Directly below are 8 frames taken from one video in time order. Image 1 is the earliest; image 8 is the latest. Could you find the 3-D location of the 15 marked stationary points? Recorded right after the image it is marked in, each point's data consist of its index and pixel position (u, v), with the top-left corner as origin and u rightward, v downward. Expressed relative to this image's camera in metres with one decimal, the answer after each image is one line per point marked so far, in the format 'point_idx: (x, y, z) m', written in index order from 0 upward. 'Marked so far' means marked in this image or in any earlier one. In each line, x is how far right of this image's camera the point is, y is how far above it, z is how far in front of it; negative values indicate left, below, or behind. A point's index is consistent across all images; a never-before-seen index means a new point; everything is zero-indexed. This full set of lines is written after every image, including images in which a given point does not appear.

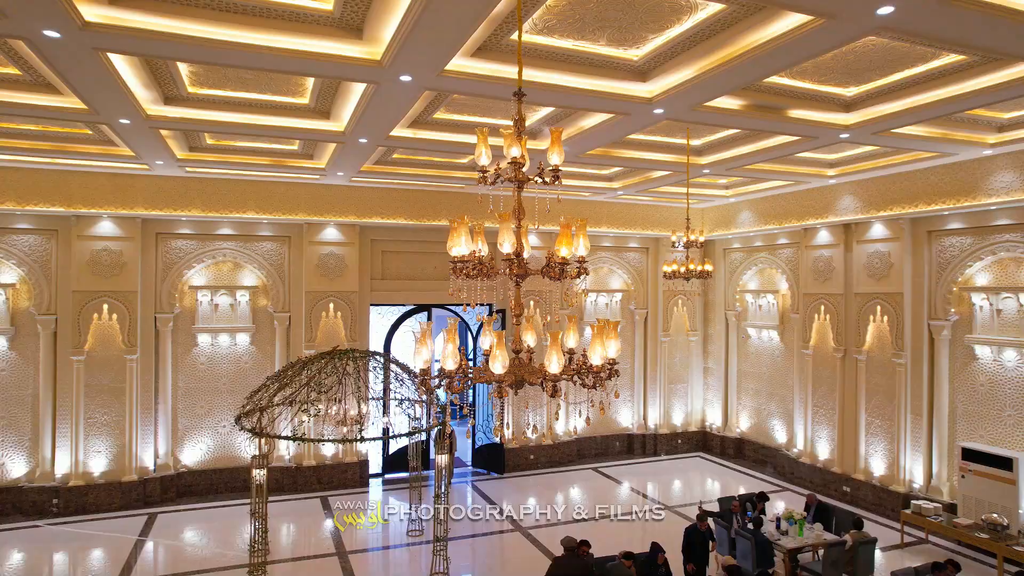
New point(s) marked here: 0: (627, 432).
0: (+2.1, -2.5, +12.0) m
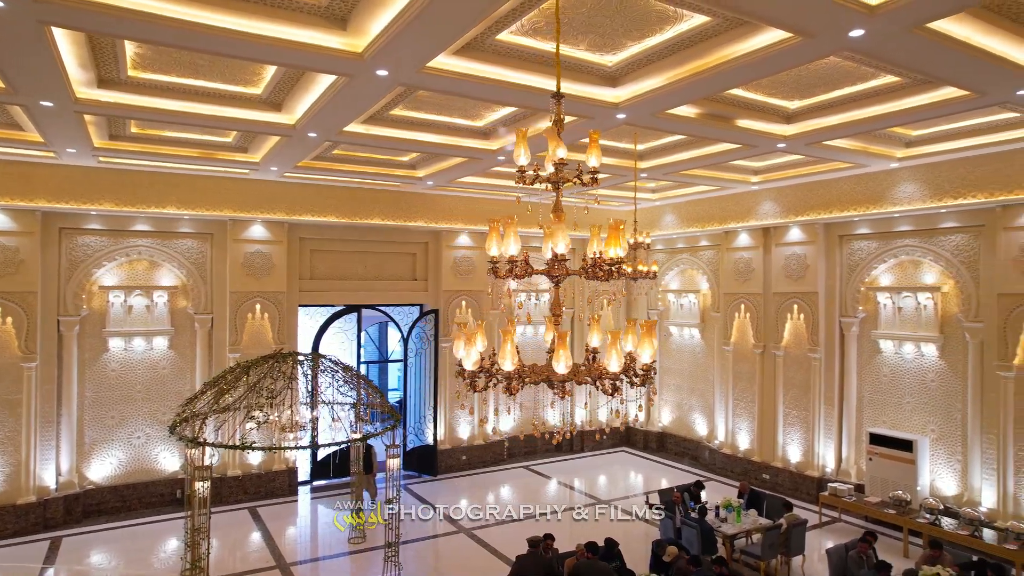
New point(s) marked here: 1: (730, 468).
0: (+0.8, -2.5, +12.3) m
1: (+3.4, -2.8, +10.7) m
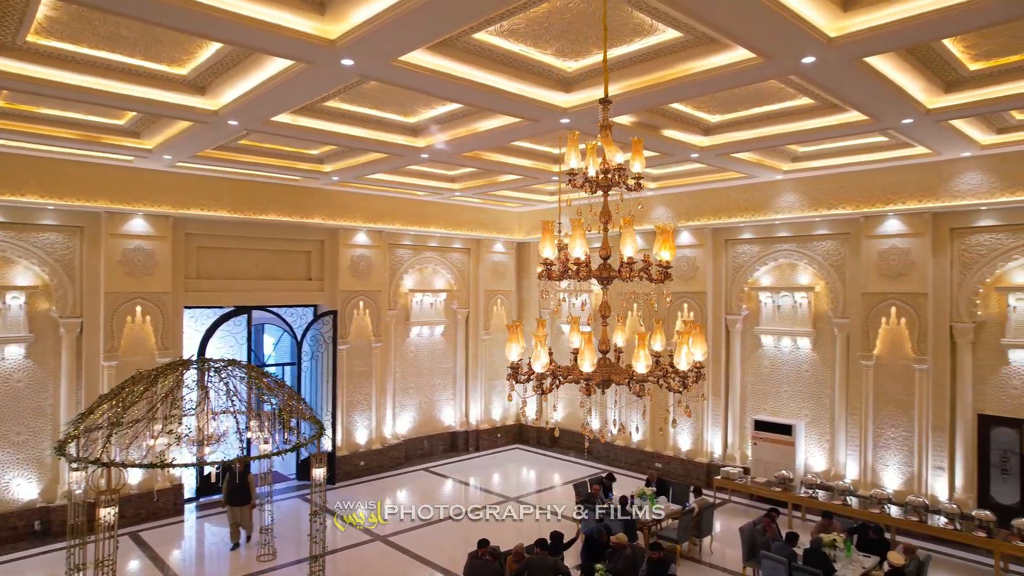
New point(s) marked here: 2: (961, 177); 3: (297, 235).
0: (-1.1, -2.5, +12.2) m
1: (+1.8, -2.8, +11.3) m
2: (+5.1, +1.3, +7.8) m
3: (-3.1, +0.8, +10.0) m
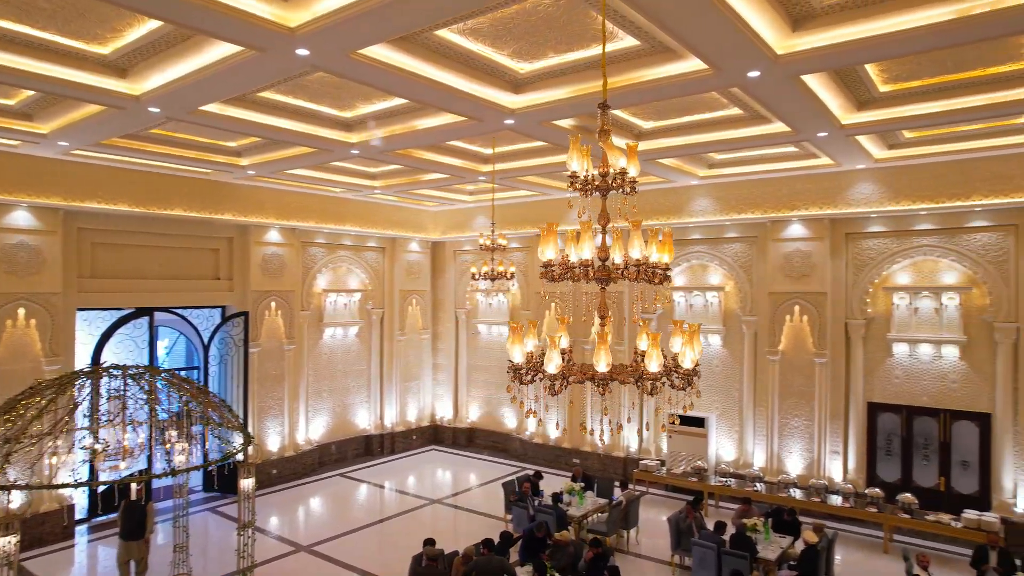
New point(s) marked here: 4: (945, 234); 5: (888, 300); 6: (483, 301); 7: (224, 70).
0: (-2.6, -2.5, +11.9) m
1: (+0.5, -2.8, +11.5) m
2: (+4.3, +1.3, +8.6) m
3: (-4.2, +0.8, +9.3) m
4: (+5.2, +0.6, +8.2) m
5: (+4.8, -0.1, +8.7) m
6: (-0.5, -0.2, +12.5) m
7: (-2.1, +1.6, +4.9) m
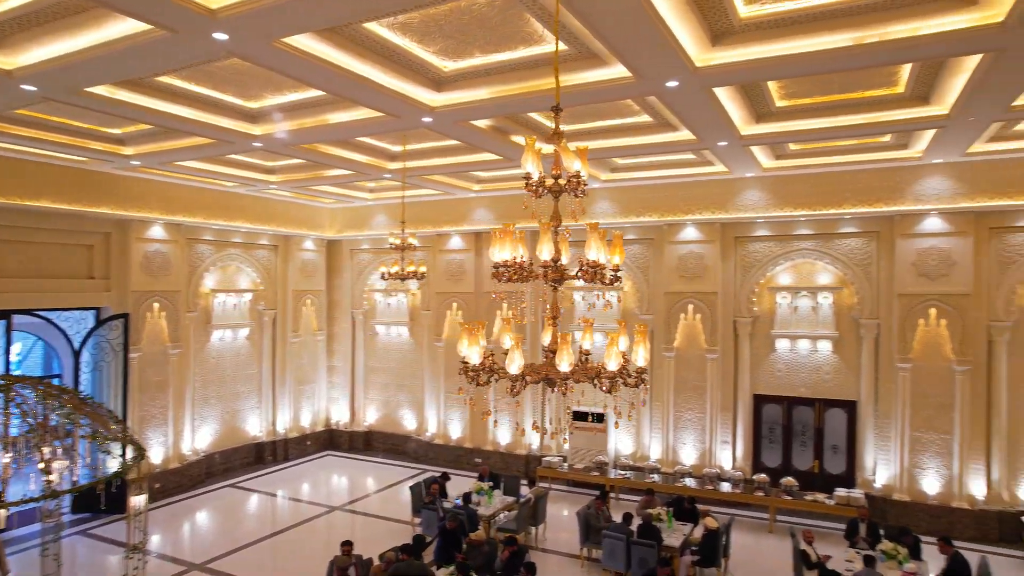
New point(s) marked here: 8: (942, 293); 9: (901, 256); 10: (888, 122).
0: (-4.2, -2.5, +11.3) m
1: (-1.1, -2.8, +11.4) m
2: (+3.1, +1.3, +9.2) m
3: (-5.4, +0.8, +8.5) m
4: (+4.0, +0.6, +9.0) m
5: (+3.6, -0.1, +9.4) m
6: (-2.3, -0.2, +12.2) m
7: (-2.5, +1.6, +4.5) m
8: (+5.1, -0.1, +8.2) m
9: (+4.8, +0.4, +8.4) m
10: (+3.6, +1.6, +6.6) m
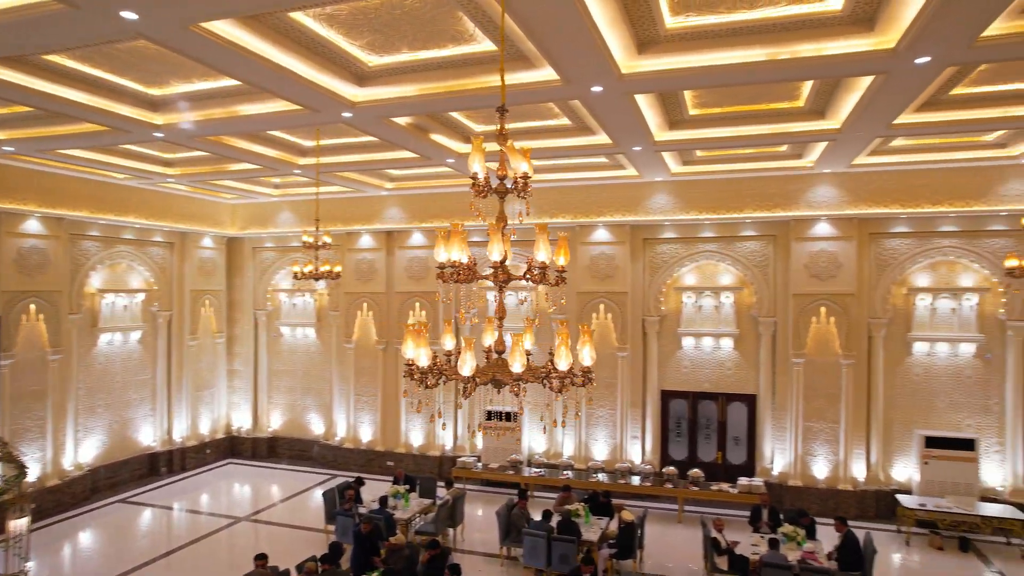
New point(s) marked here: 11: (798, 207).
0: (-5.6, -2.5, +10.5) m
1: (-2.6, -2.8, +11.1) m
2: (+1.9, +1.3, +9.5) m
3: (-6.3, +0.8, +7.6) m
4: (+2.9, +0.6, +9.5) m
5: (+2.4, -0.1, +9.8) m
6: (-3.9, -0.2, +11.8) m
7: (-3.0, +1.6, +4.1) m
8: (+4.1, -0.1, +8.9) m
9: (+3.7, +0.4, +9.0) m
10: (+2.8, +1.6, +7.1) m
11: (+3.7, +1.0, +8.9) m
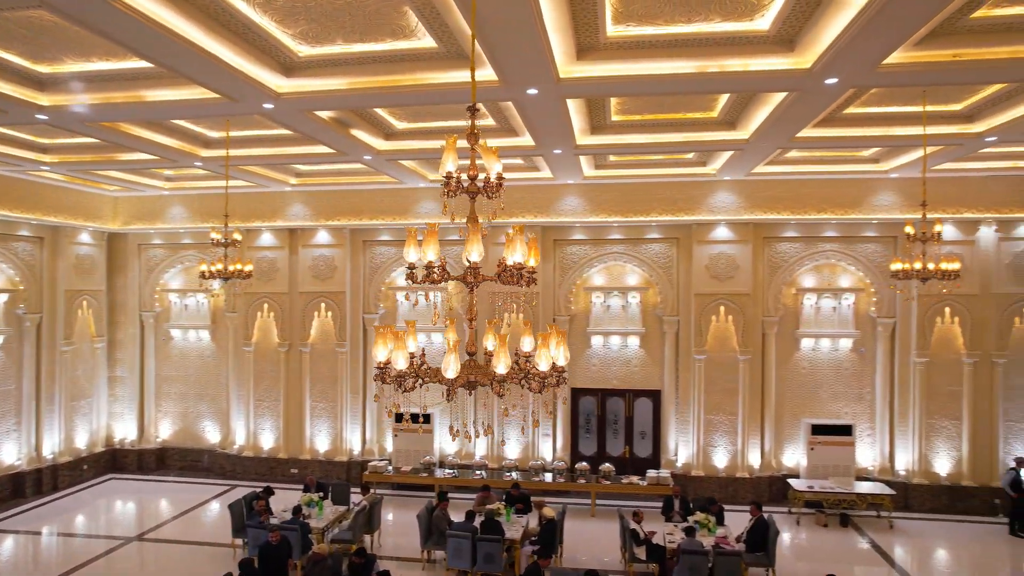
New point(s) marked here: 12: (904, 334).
0: (-6.9, -2.5, +9.5) m
1: (-4.0, -2.8, +10.5) m
2: (+0.7, +1.2, +9.7) m
3: (-7.1, +0.8, +6.5) m
4: (+1.7, +0.6, +9.9) m
5: (+1.1, -0.1, +10.1) m
6: (-5.4, -0.2, +11.0) m
7: (-3.2, +1.6, +3.6) m
8: (+3.0, -0.1, +9.5) m
9: (+2.6, +0.4, +9.6) m
10: (+2.0, +1.6, +7.5) m
11: (+2.6, +1.0, +9.4) m
12: (+5.3, -0.6, +9.2) m
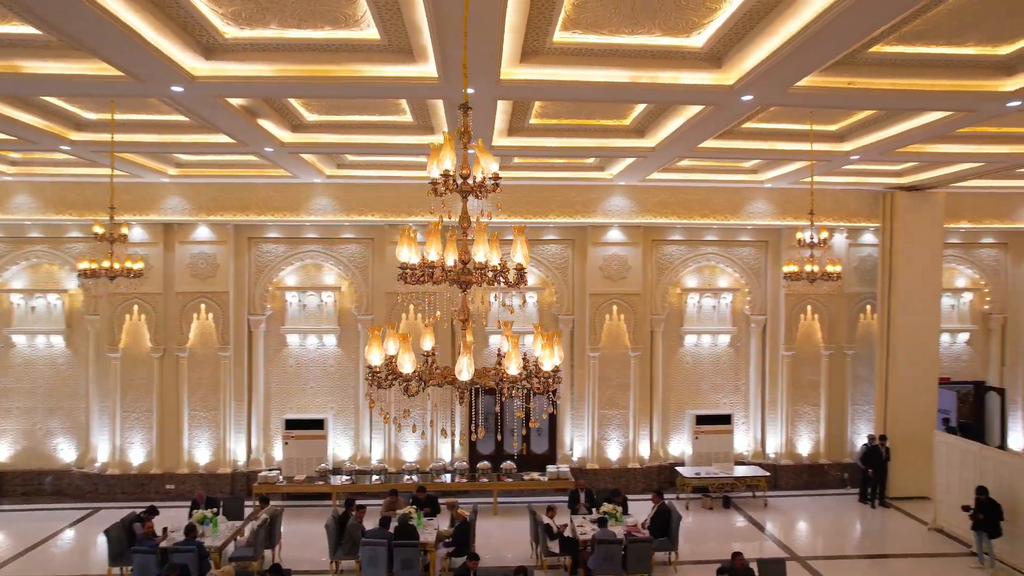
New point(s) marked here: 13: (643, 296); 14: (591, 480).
0: (-8.0, -2.5, +7.9) m
1: (-5.5, -2.8, +9.5) m
2: (-0.7, +1.2, +9.7) m
3: (-7.6, +0.8, +4.9) m
4: (+0.2, +0.6, +10.1) m
5: (-0.4, -0.1, +10.2) m
6: (-6.9, -0.2, +9.7) m
7: (-3.2, +1.6, +2.9) m
8: (+1.6, -0.1, +10.0) m
9: (+1.2, +0.4, +9.9) m
10: (+1.1, +1.6, +7.8) m
11: (+1.2, +1.0, +9.8) m
12: (+3.9, -0.6, +10.2) m
13: (+1.9, -0.1, +10.0) m
14: (+1.1, -2.7, +9.9) m
